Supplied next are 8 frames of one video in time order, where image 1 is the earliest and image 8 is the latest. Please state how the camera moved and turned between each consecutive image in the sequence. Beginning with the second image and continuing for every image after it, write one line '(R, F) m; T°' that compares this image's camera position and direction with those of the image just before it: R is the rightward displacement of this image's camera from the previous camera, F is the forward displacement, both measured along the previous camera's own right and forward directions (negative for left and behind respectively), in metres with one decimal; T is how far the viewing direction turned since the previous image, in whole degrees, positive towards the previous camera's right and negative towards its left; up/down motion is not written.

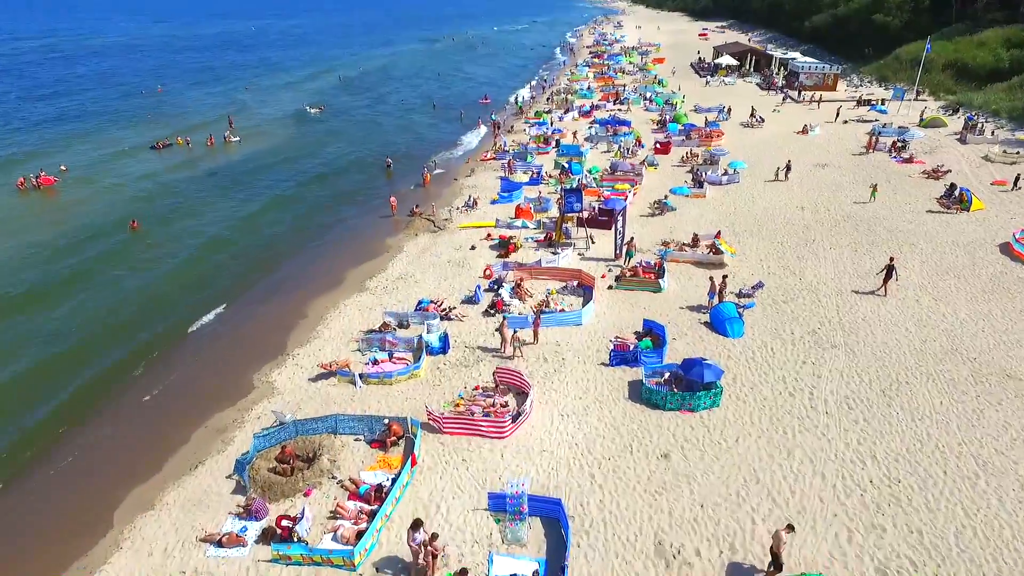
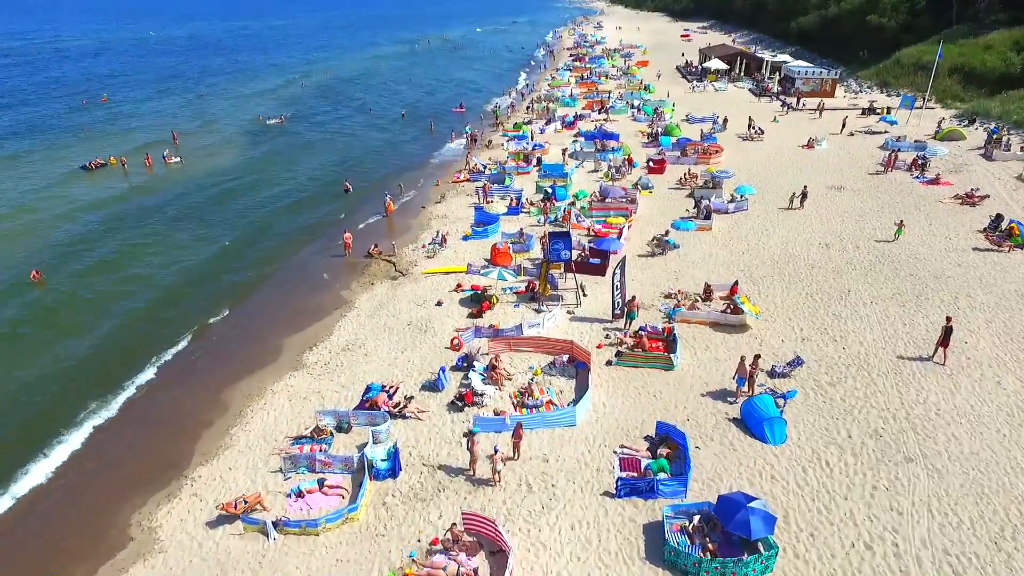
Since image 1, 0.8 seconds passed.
(+0.3, +4.6) m; +2°
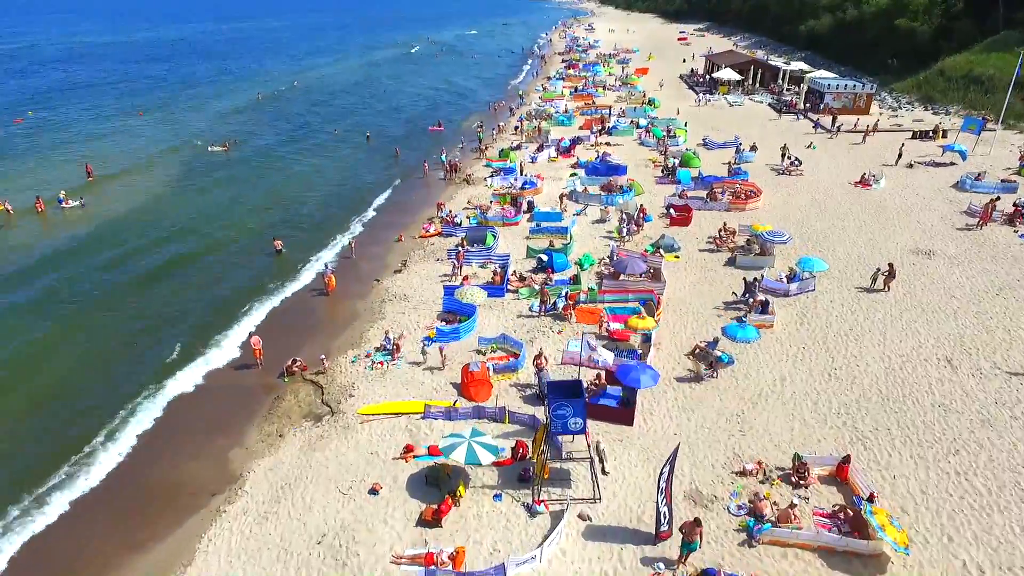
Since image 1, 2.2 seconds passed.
(+0.4, +7.9) m; +1°
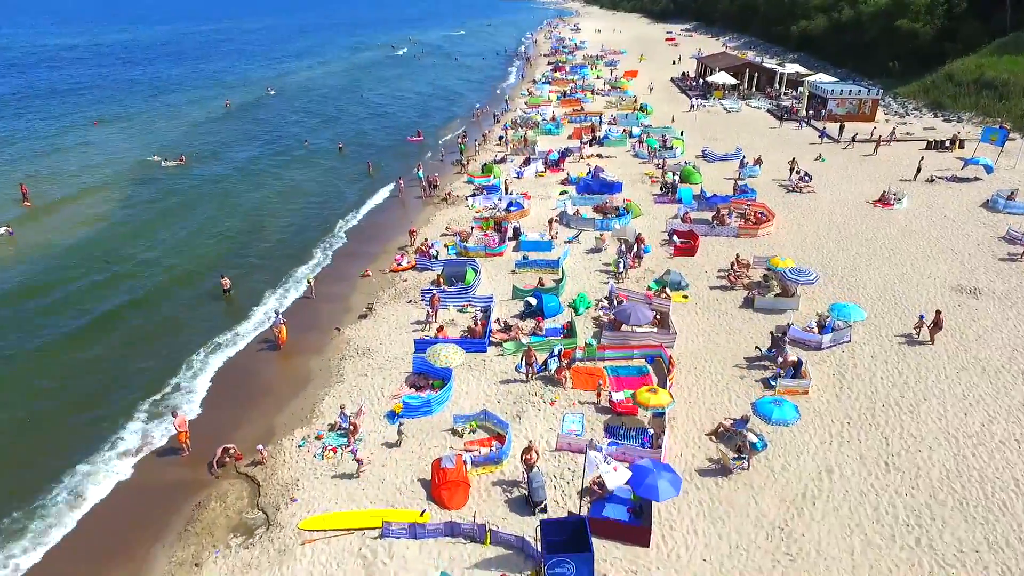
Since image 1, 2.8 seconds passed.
(+0.2, +3.4) m; +1°
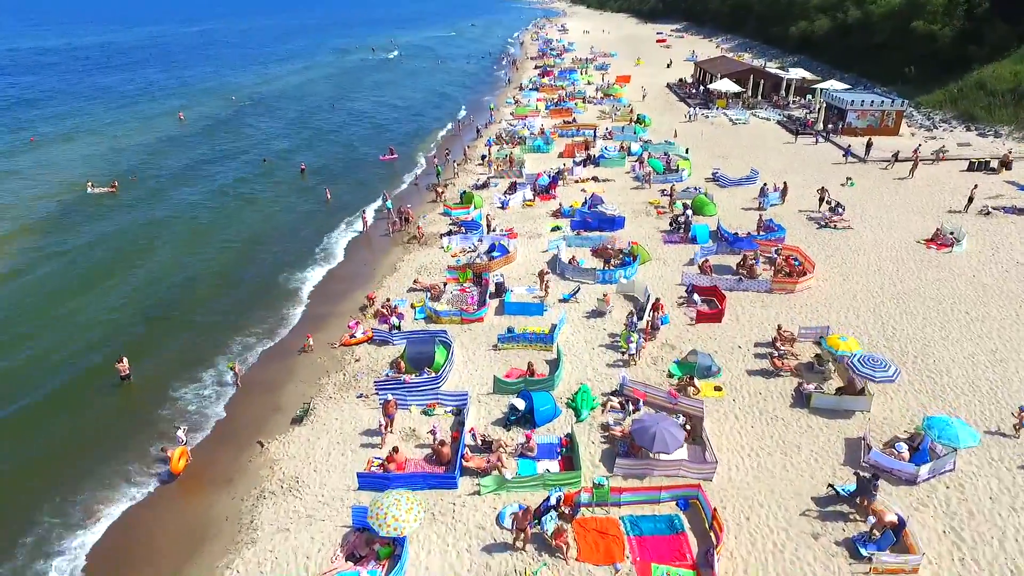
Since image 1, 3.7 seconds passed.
(+0.3, +5.1) m; +1°
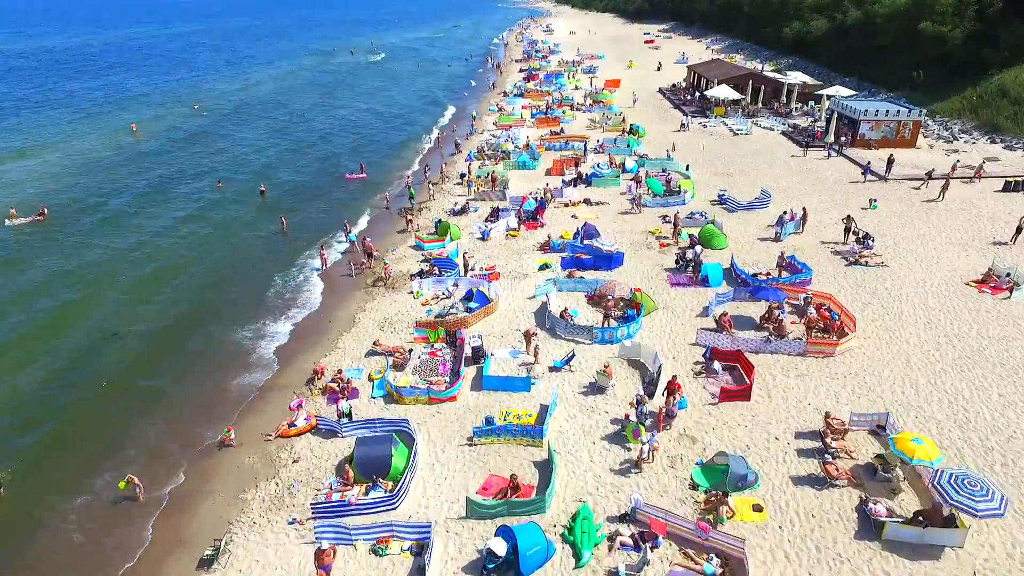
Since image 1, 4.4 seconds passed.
(+0.3, +4.0) m; +1°
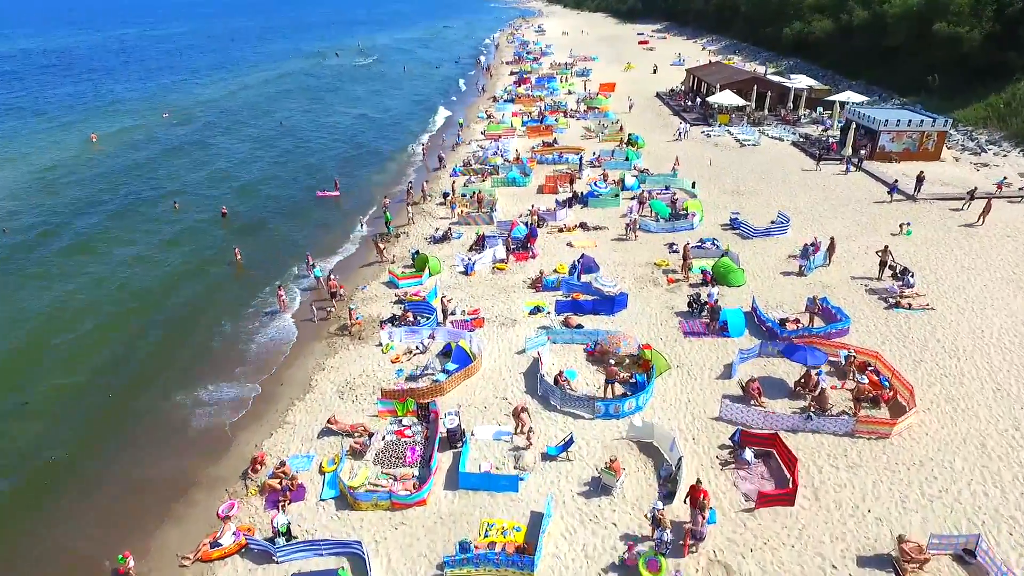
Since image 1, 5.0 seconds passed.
(+0.3, +3.4) m; +1°
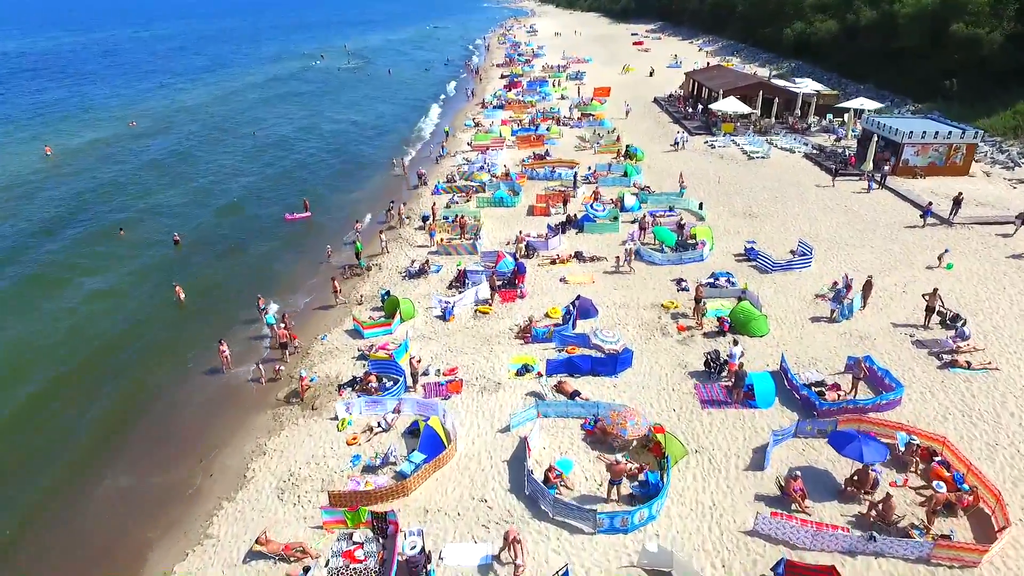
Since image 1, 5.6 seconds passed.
(+0.4, +3.4) m; +1°
